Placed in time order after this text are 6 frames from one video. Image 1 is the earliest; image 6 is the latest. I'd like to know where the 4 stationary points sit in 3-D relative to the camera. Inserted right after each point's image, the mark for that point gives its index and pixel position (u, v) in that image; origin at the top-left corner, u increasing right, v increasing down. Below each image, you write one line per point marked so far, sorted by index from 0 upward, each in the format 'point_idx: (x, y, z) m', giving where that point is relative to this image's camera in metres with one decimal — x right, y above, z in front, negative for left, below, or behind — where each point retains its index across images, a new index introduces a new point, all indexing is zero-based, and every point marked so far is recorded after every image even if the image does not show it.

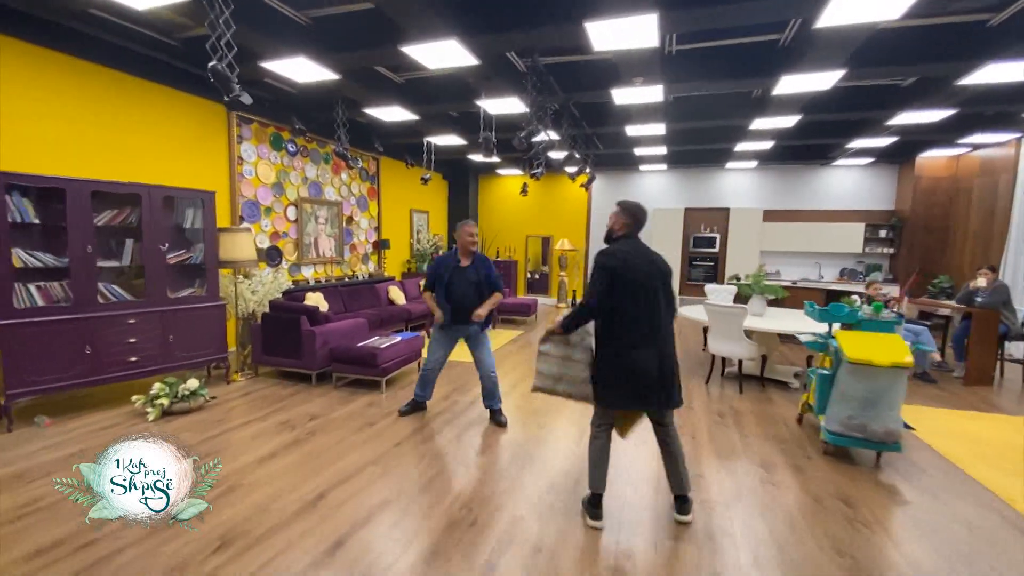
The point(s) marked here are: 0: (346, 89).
0: (-1.9, +2.2, +5.2) m
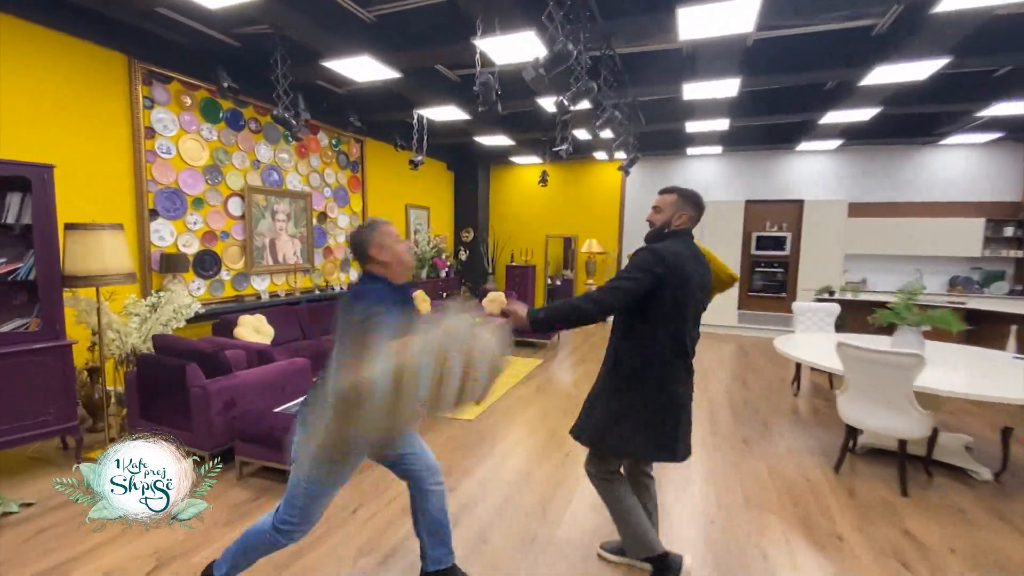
0: (-1.8, +2.1, +3.7) m
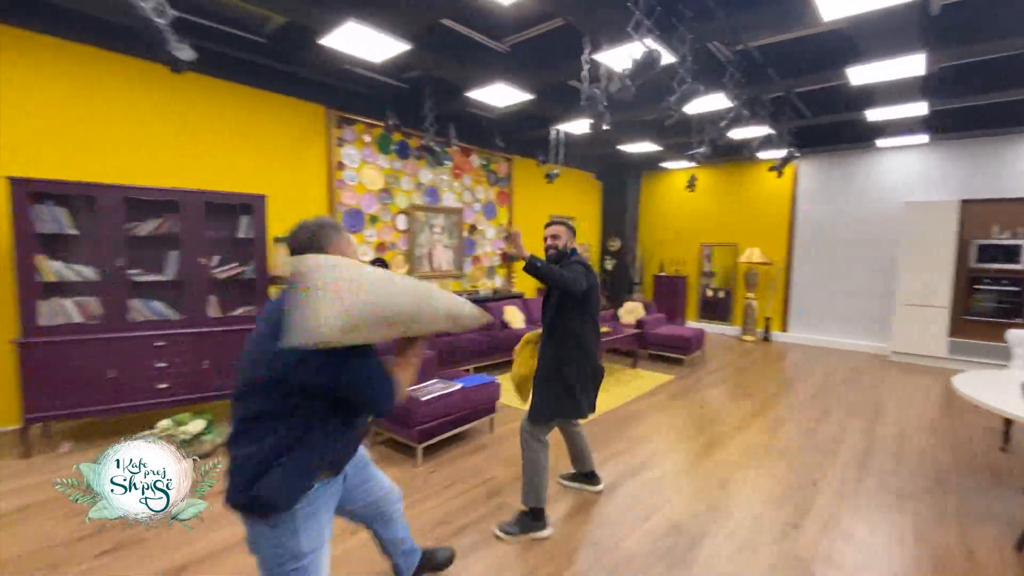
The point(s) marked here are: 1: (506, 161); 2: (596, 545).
0: (-0.7, +2.0, +4.3) m
1: (-0.1, +1.8, +6.8) m
2: (+0.4, -1.2, +2.3) m
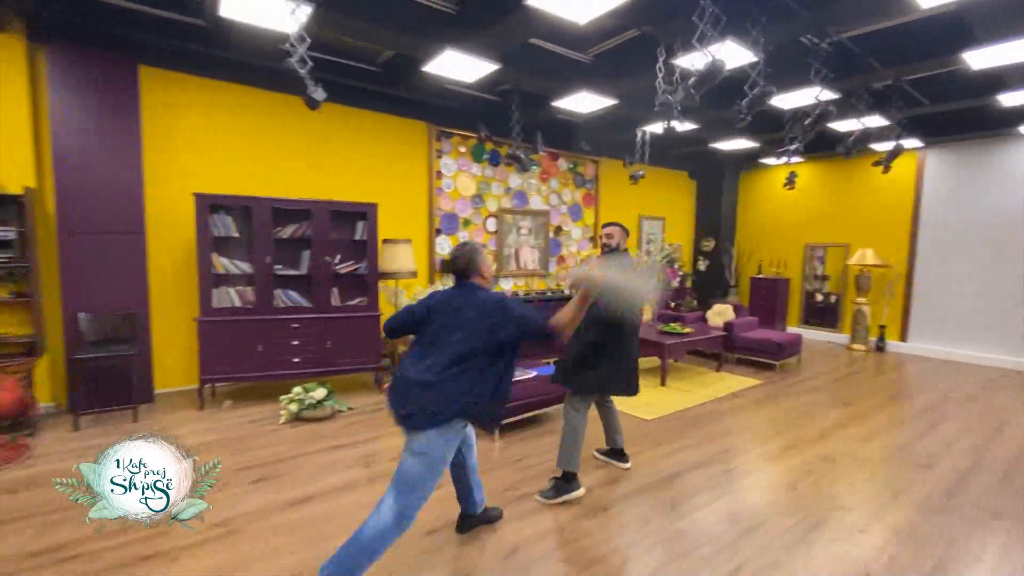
0: (+0.1, +2.1, +4.7) m
1: (+1.2, +1.9, +7.0) m
2: (+0.7, -1.2, +2.5) m
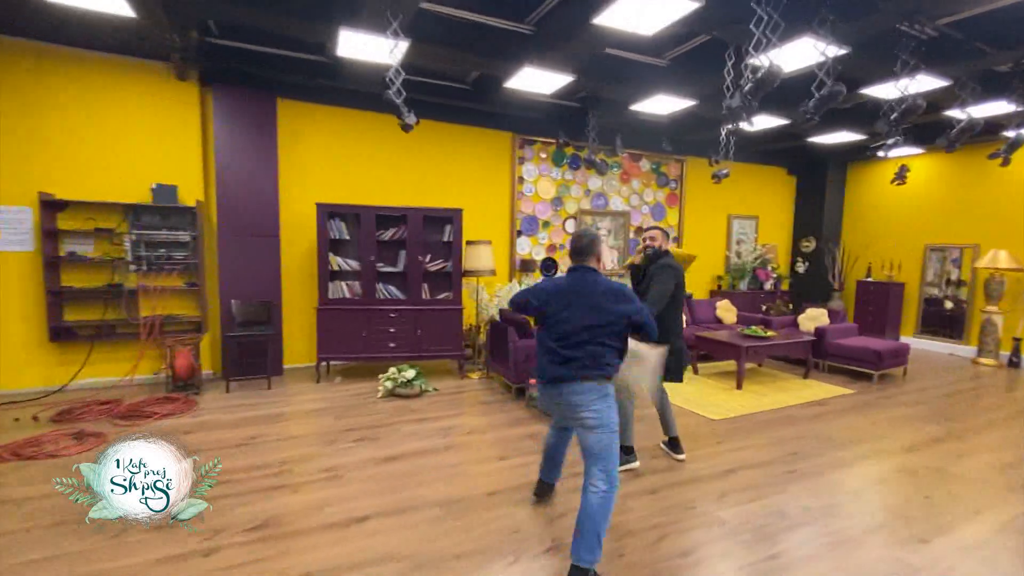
0: (+0.9, +2.1, +4.9) m
1: (+2.4, +1.8, +6.9) m
2: (+1.0, -1.2, +2.6) m
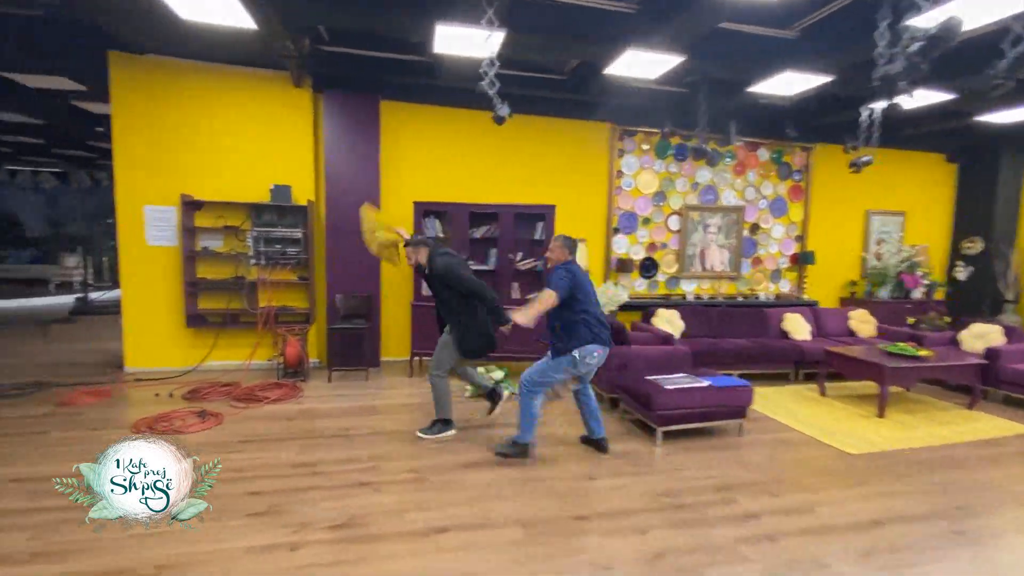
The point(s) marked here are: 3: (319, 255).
0: (+1.9, +2.0, +4.4) m
1: (+3.8, +1.8, +6.1) m
2: (+1.5, -1.3, +2.2) m
3: (-2.1, +0.4, +5.0) m
